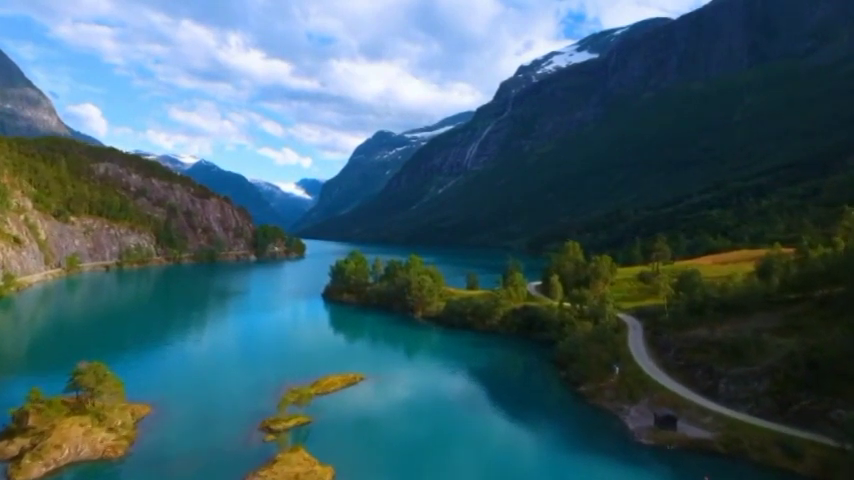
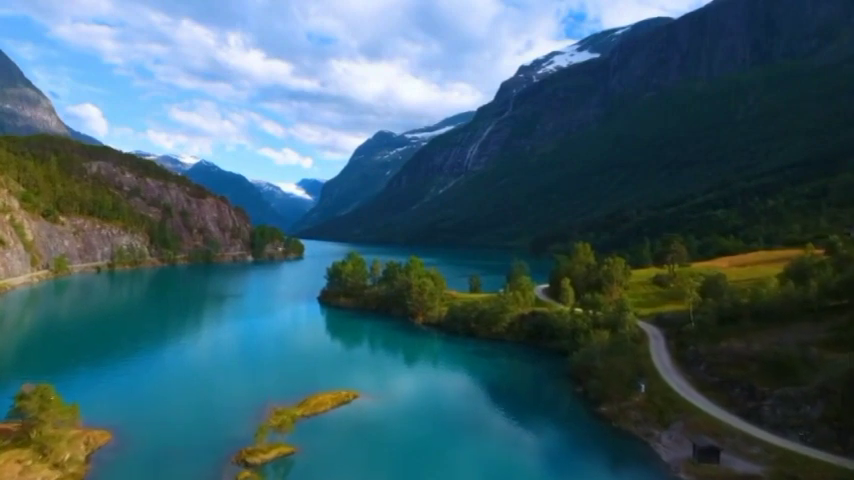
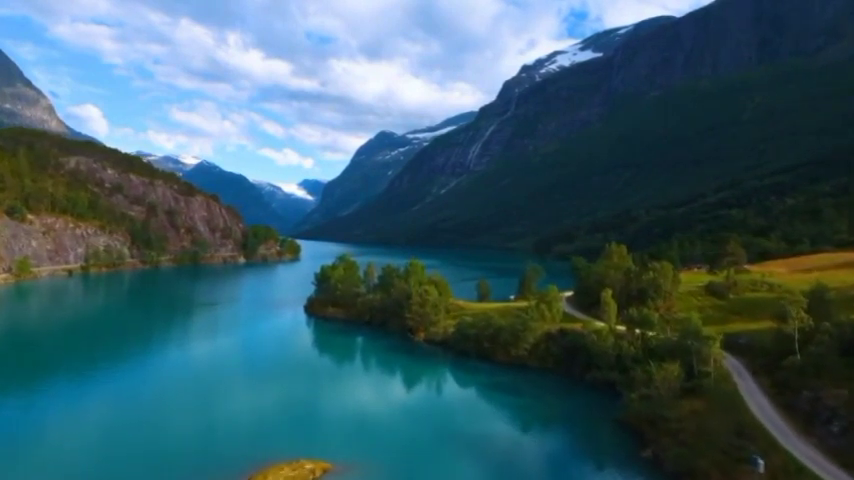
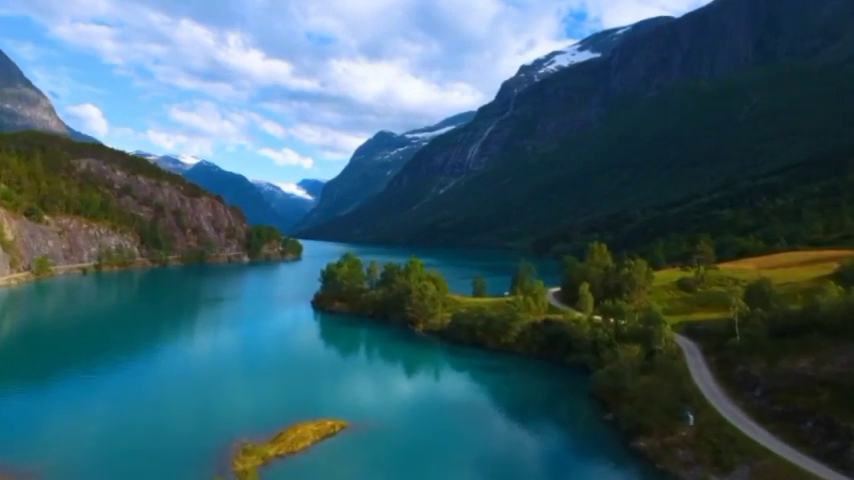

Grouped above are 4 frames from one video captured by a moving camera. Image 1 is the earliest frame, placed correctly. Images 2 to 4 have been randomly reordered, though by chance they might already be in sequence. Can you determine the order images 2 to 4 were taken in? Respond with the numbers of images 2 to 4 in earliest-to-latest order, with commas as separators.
2, 4, 3
